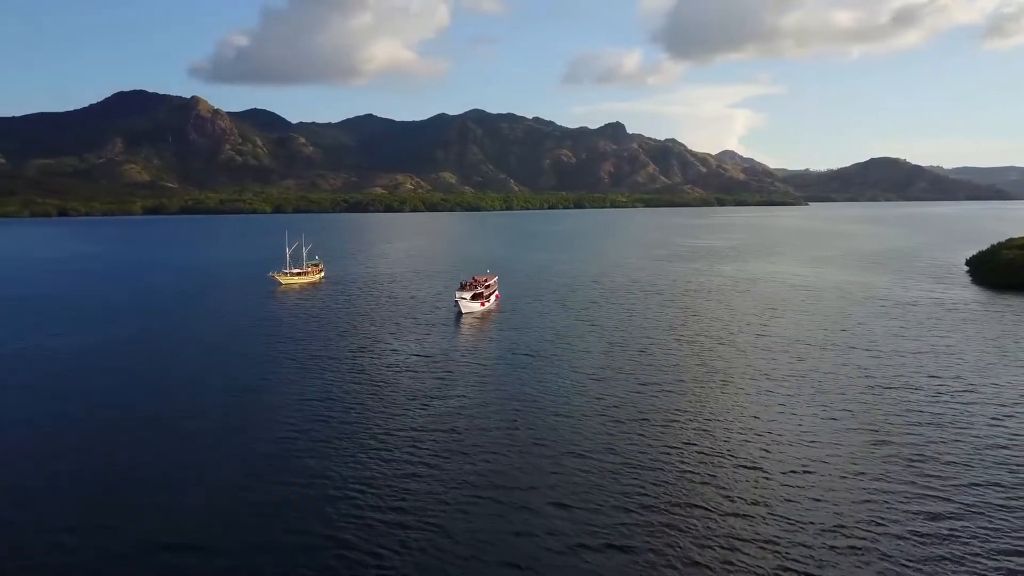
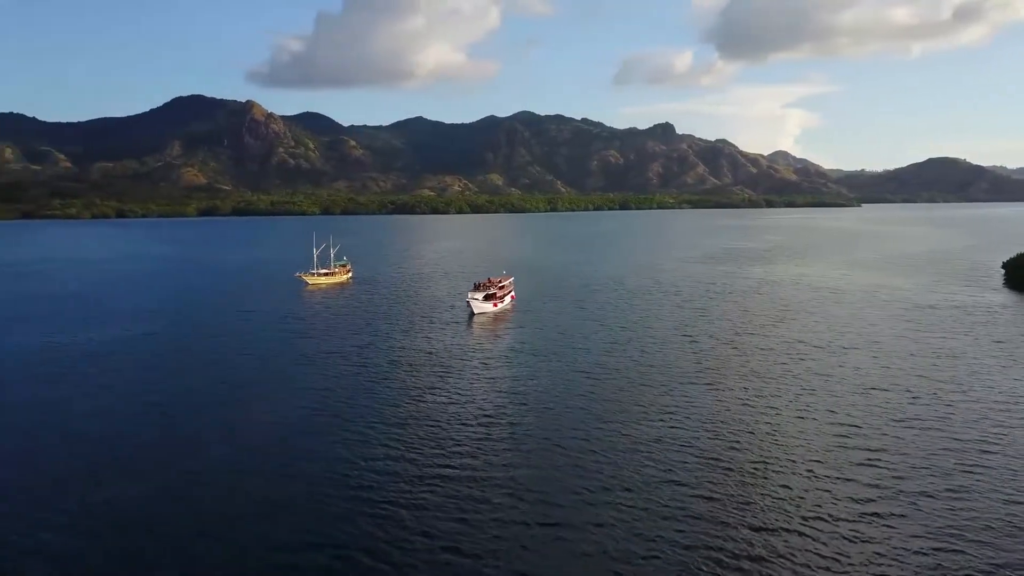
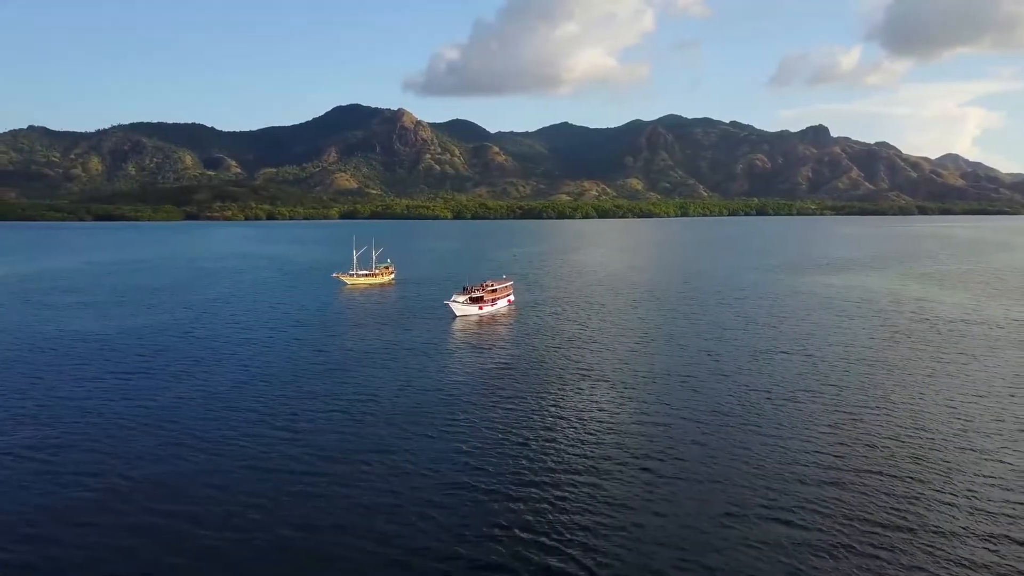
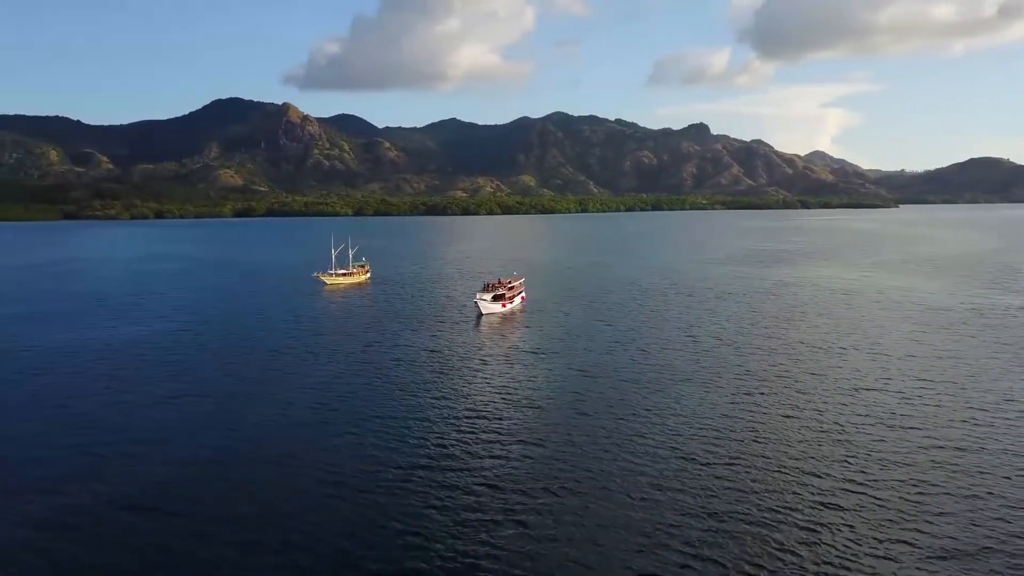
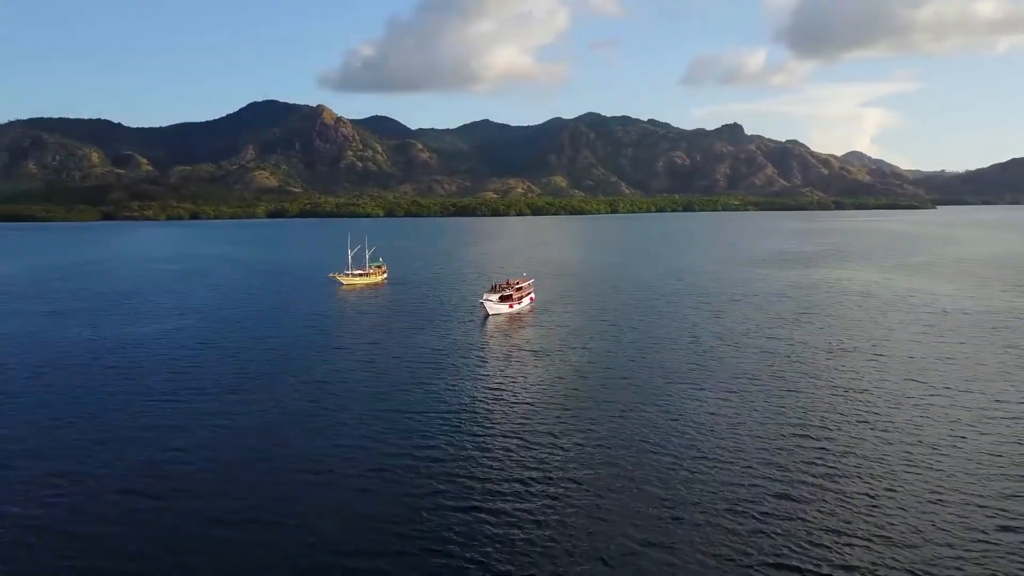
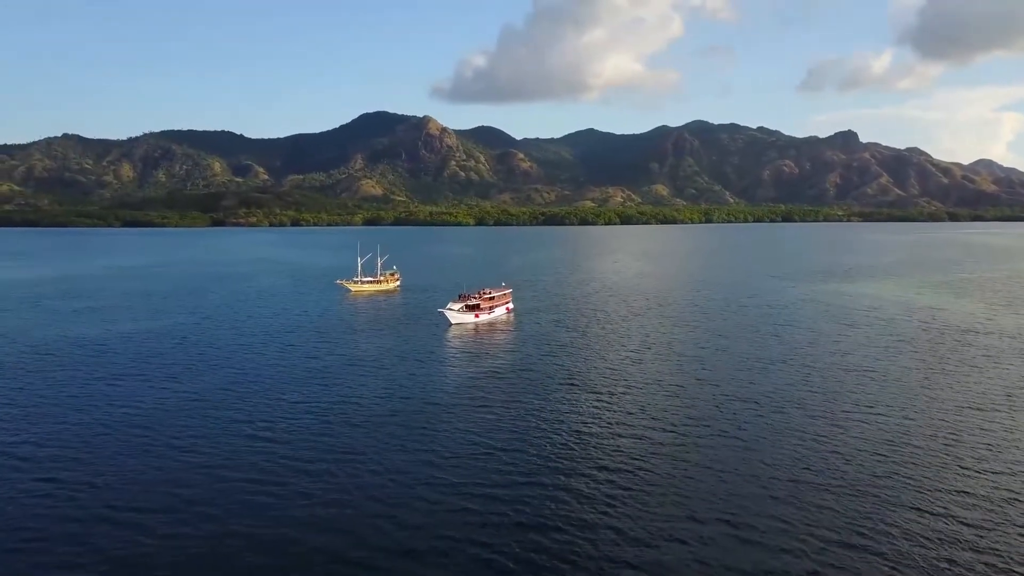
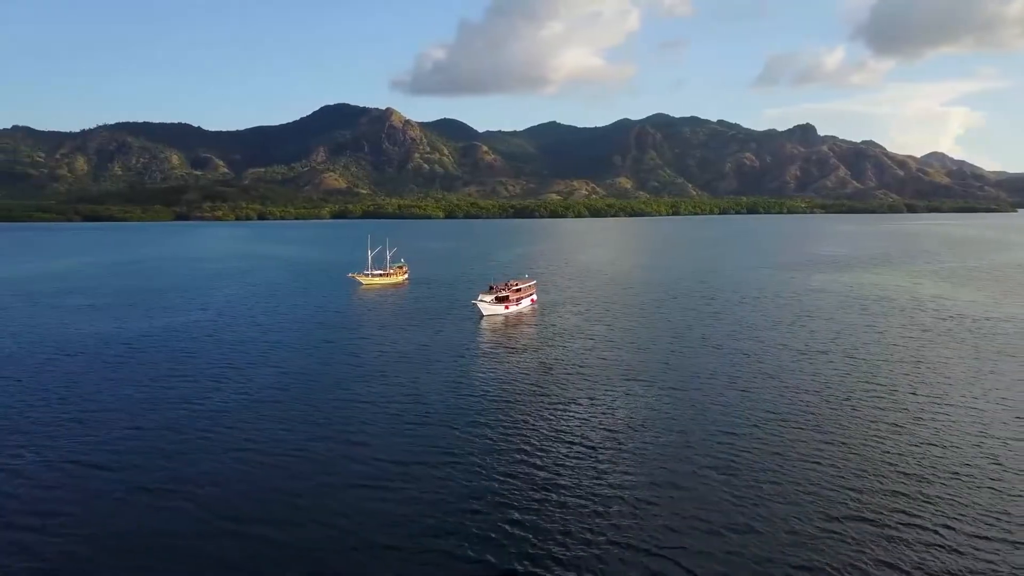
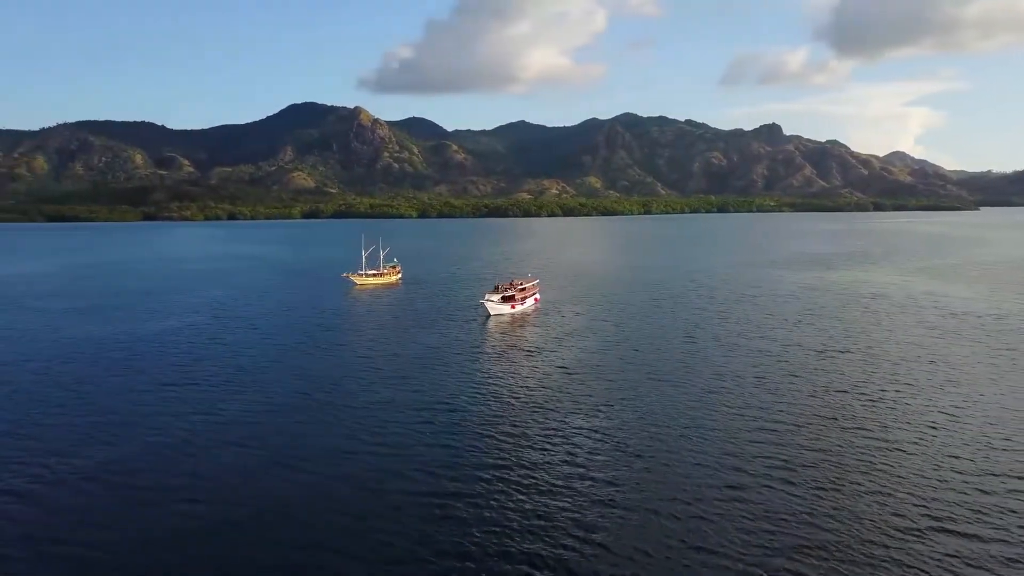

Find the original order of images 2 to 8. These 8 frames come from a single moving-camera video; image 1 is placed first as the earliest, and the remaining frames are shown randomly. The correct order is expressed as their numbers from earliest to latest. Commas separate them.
2, 4, 5, 8, 7, 3, 6
